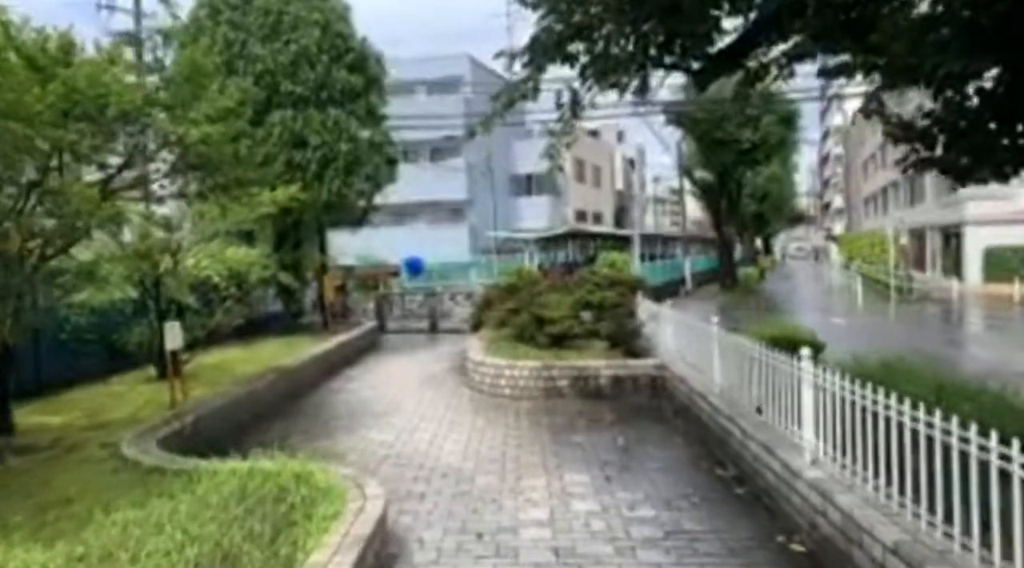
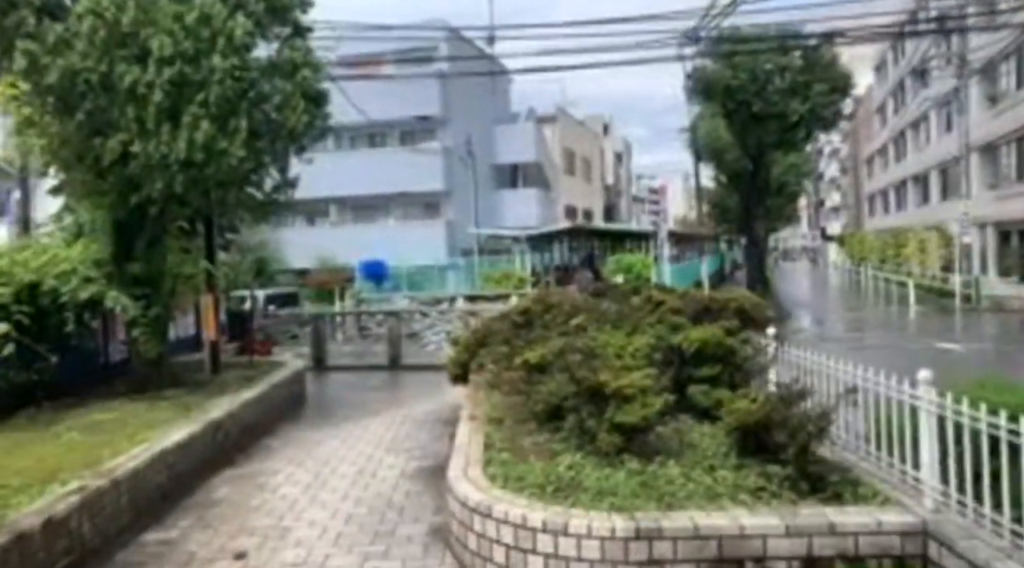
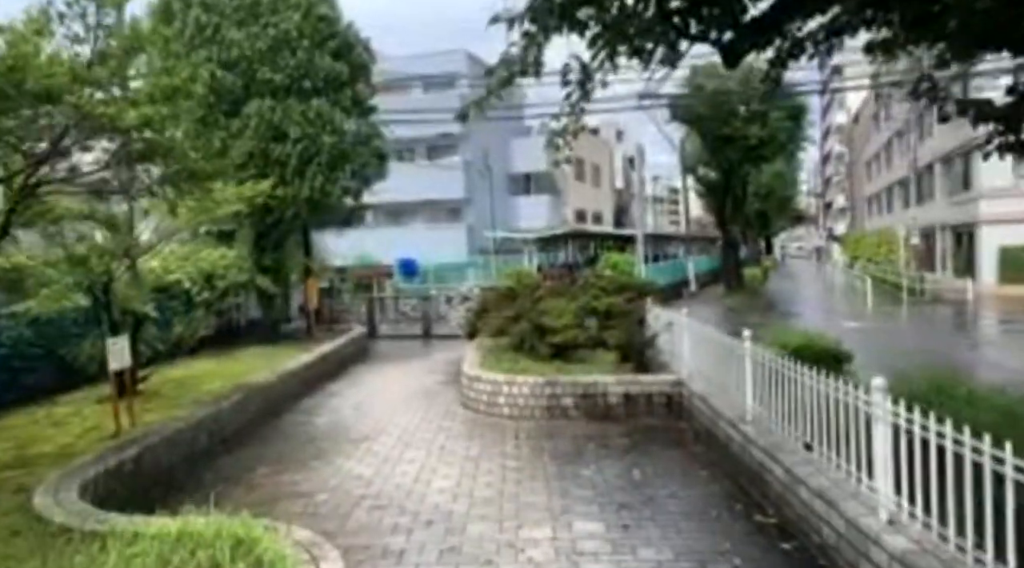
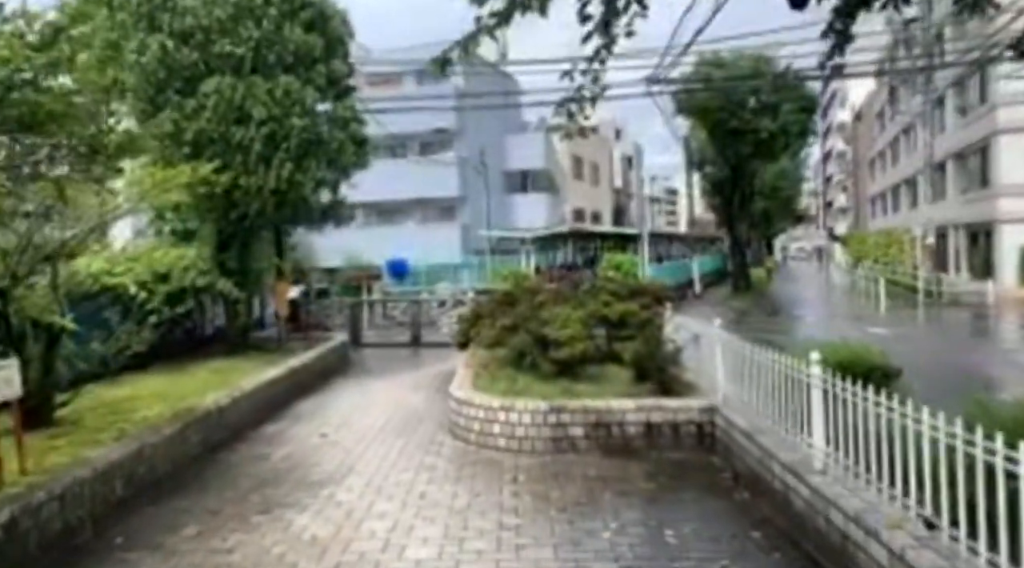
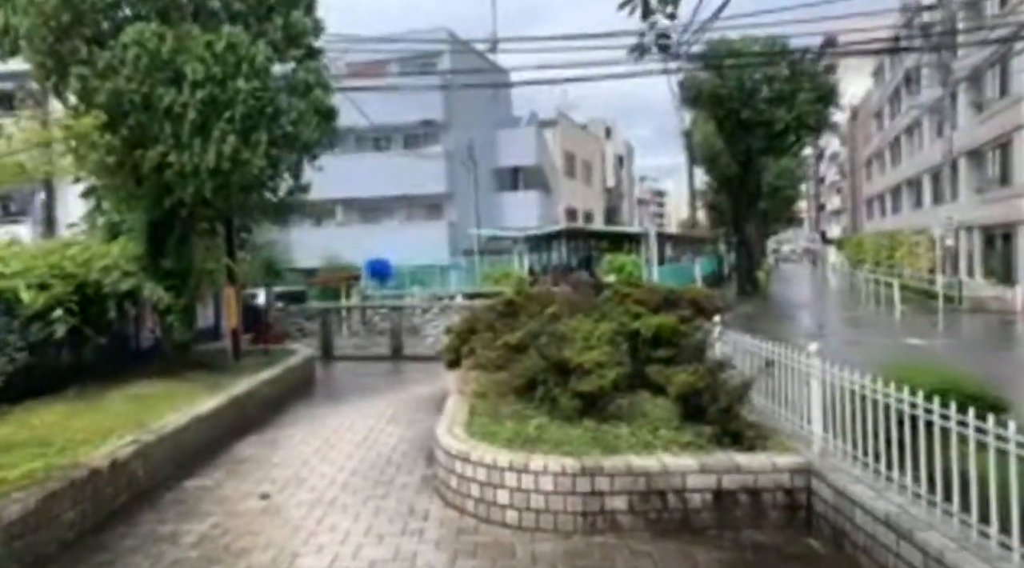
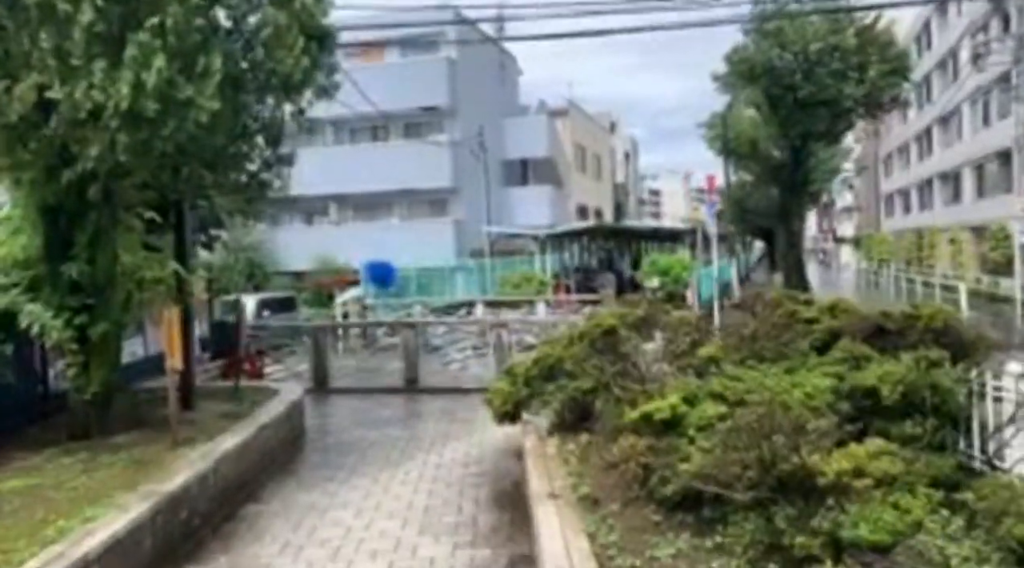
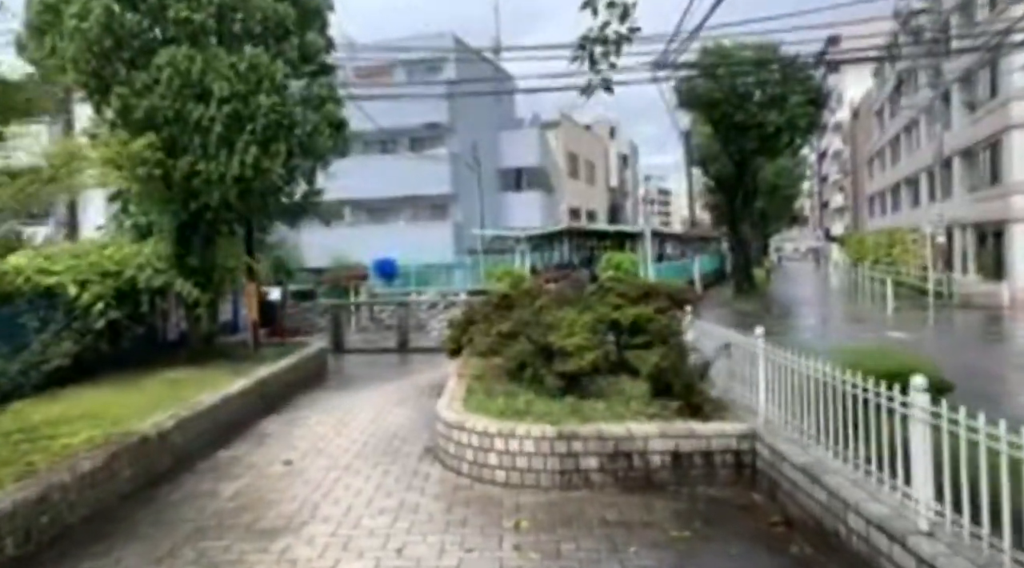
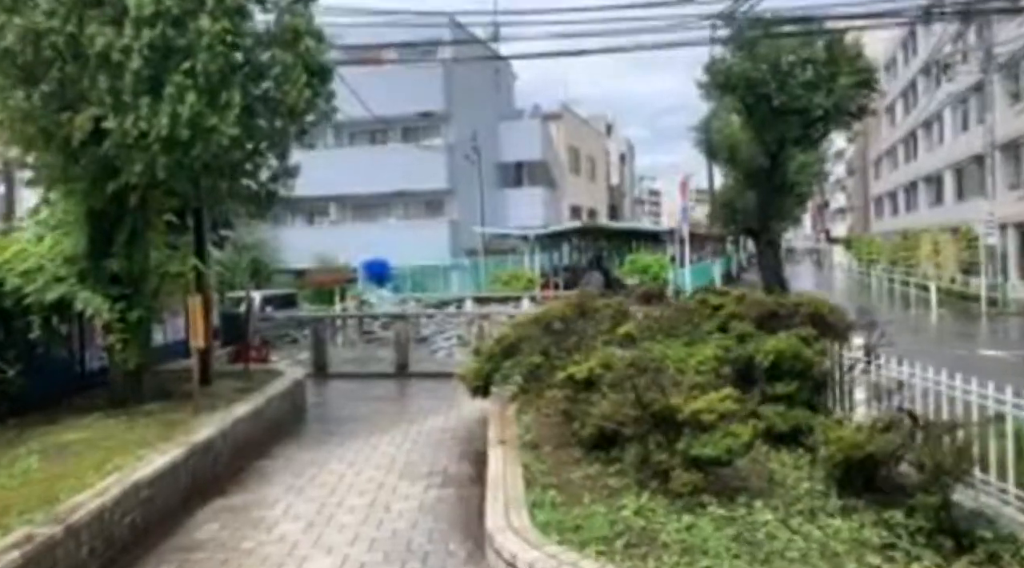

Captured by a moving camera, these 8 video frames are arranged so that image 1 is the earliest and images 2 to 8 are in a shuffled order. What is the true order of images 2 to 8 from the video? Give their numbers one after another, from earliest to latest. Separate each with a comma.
3, 4, 7, 5, 2, 8, 6
